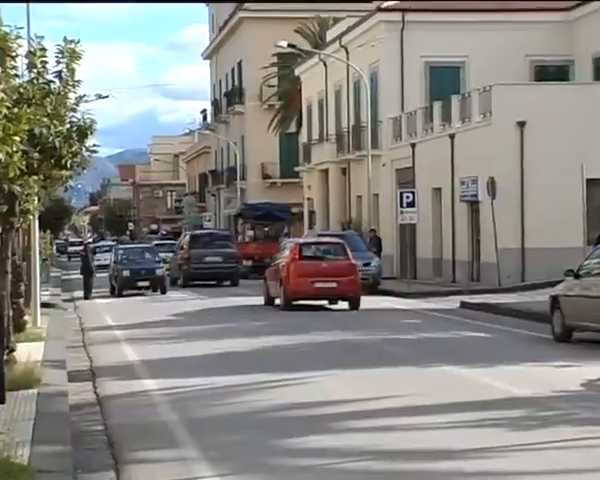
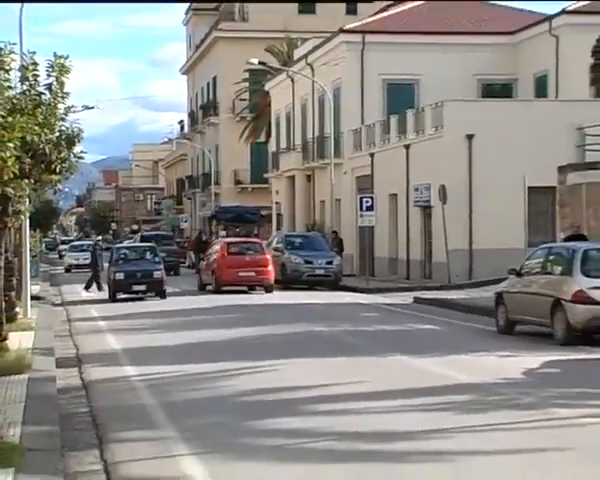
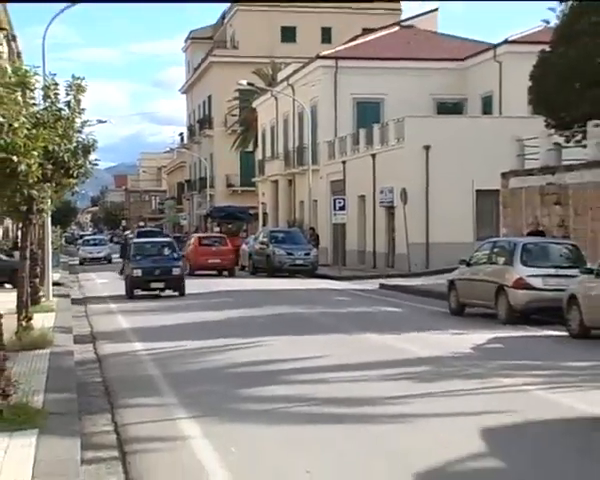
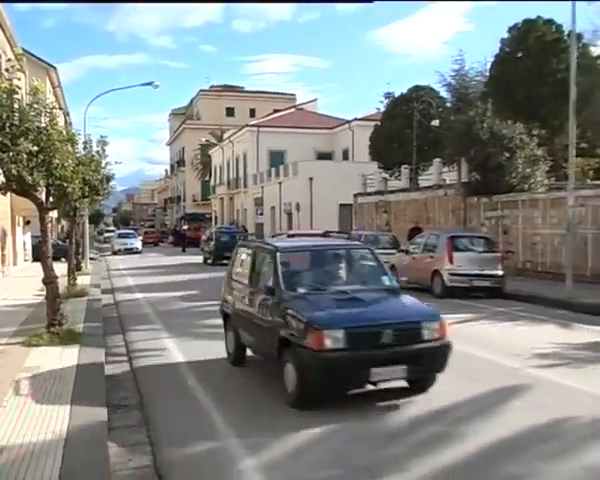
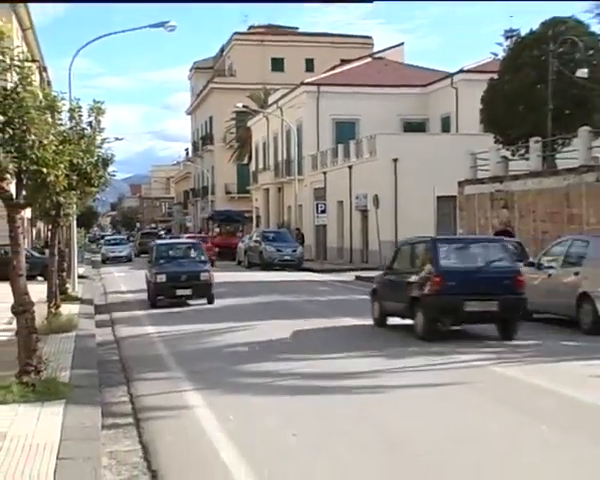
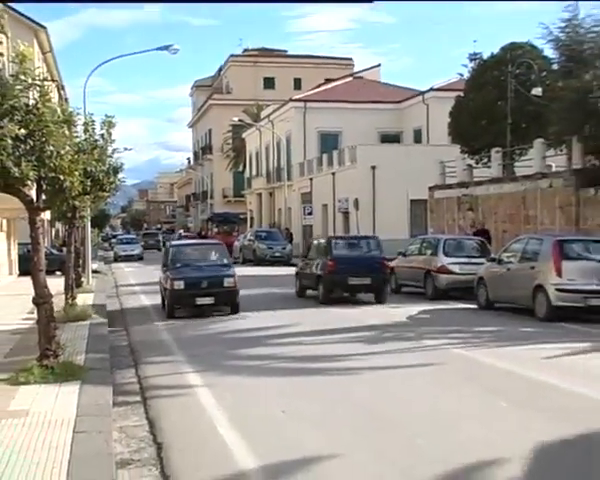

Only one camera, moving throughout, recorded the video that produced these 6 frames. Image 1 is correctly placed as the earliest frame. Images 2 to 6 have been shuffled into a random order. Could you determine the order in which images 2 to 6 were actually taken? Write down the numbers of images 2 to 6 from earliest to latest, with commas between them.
2, 3, 5, 6, 4
